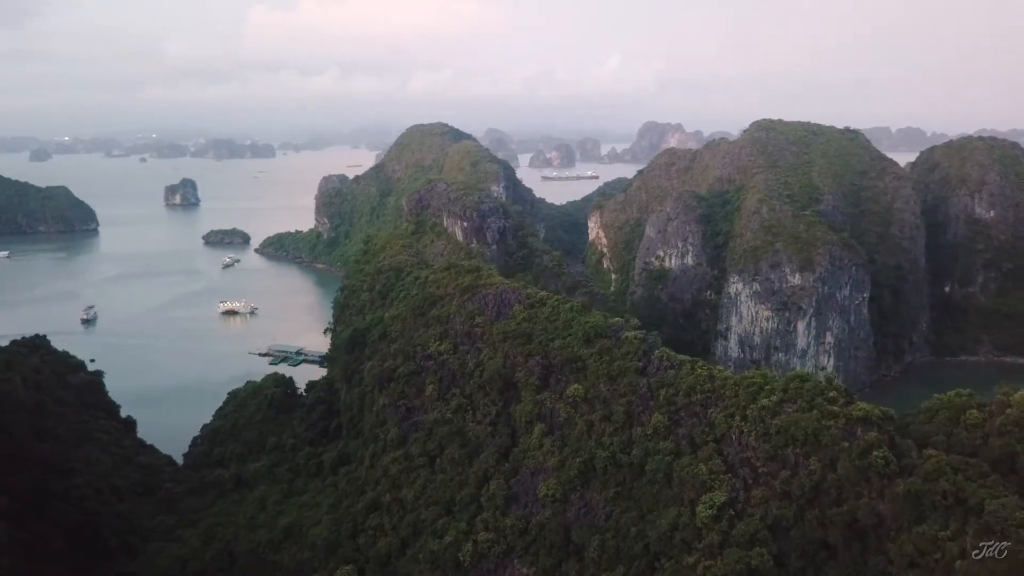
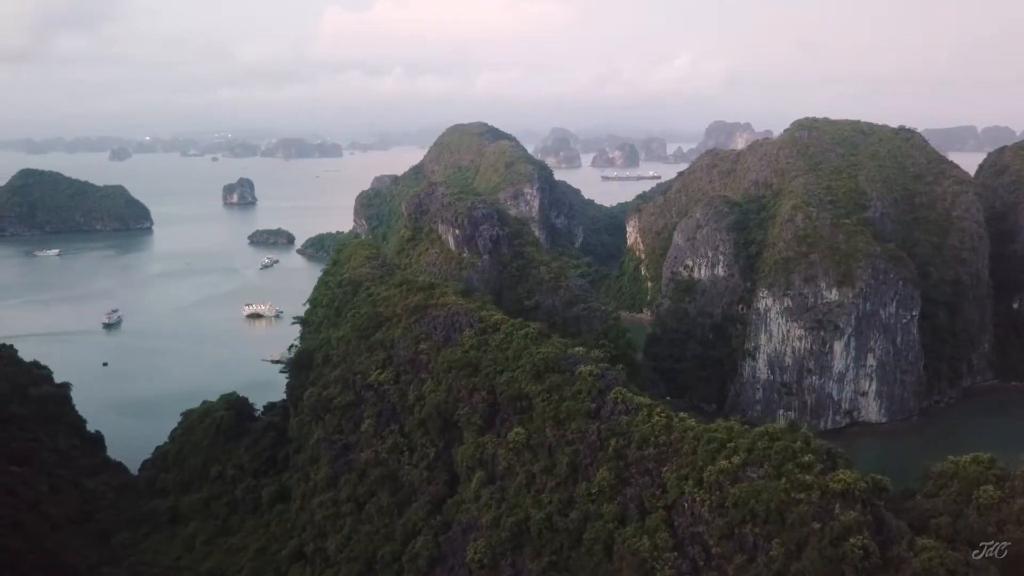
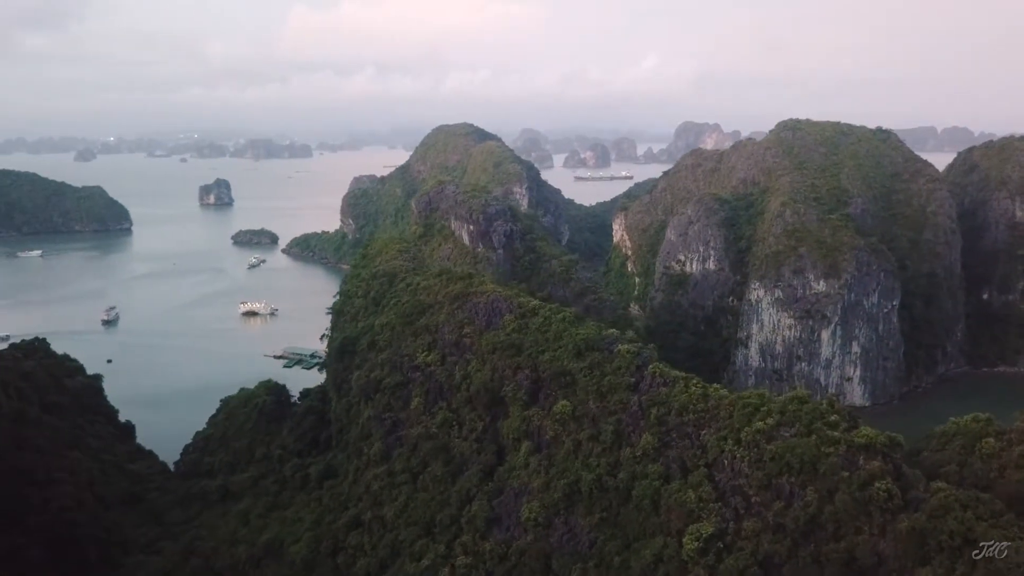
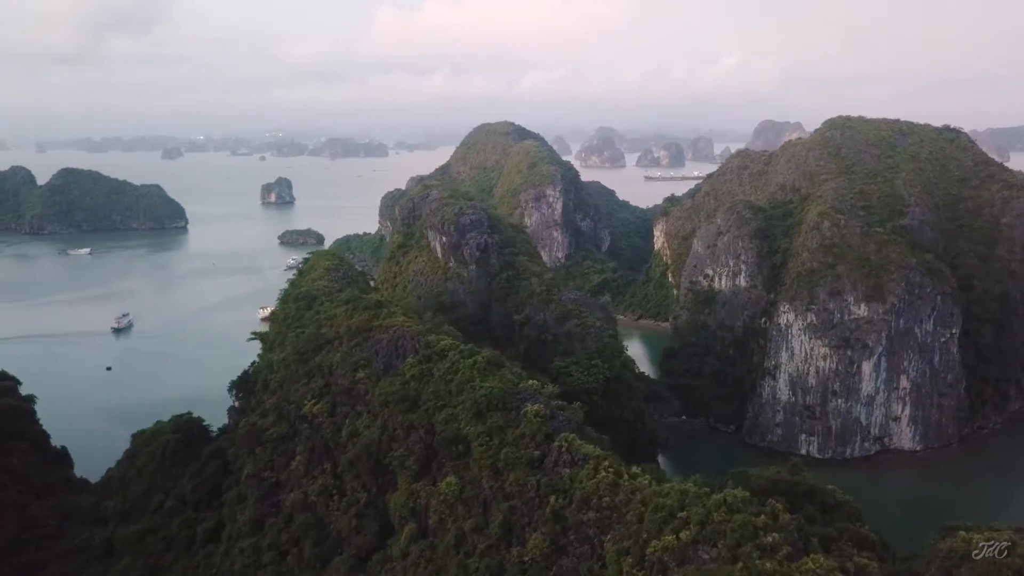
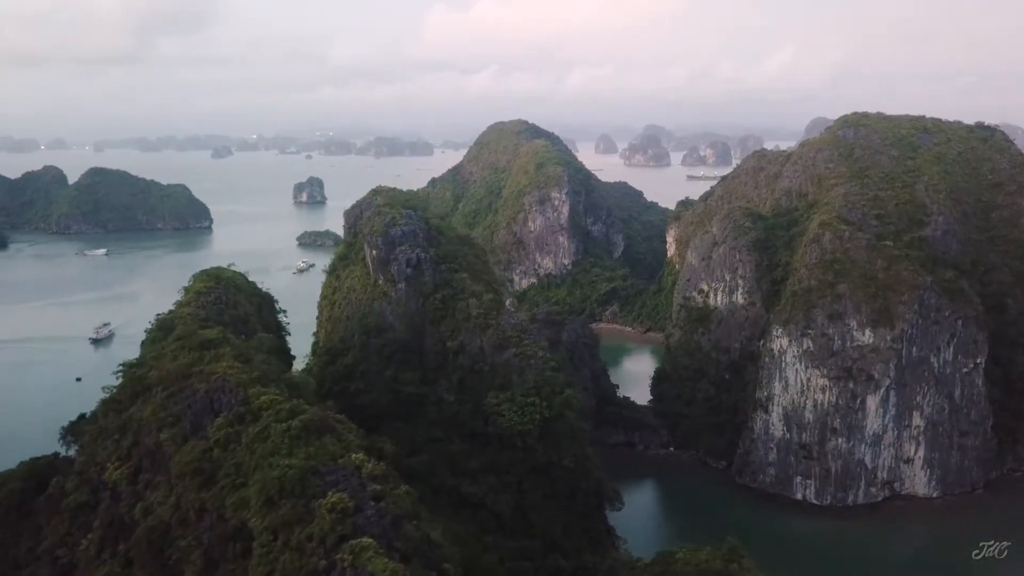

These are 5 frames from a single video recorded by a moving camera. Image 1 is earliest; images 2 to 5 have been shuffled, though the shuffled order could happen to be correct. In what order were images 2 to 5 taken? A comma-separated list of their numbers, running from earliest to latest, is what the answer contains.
3, 2, 4, 5
